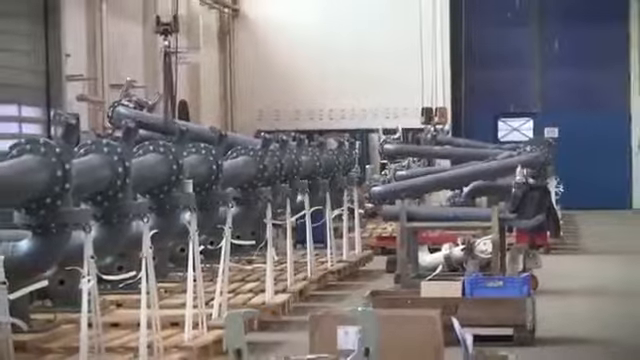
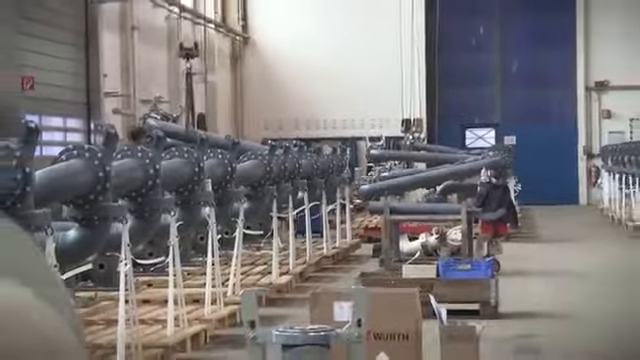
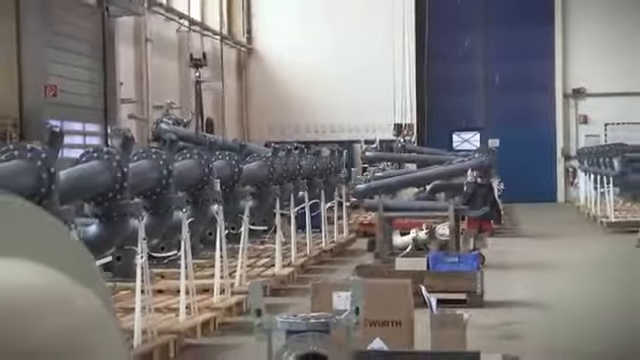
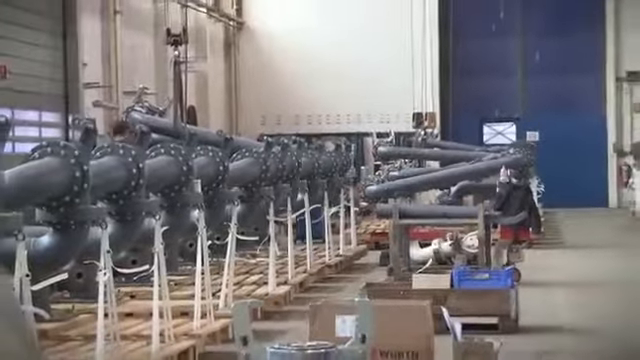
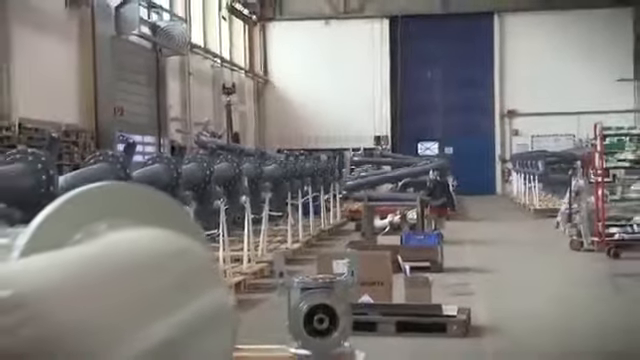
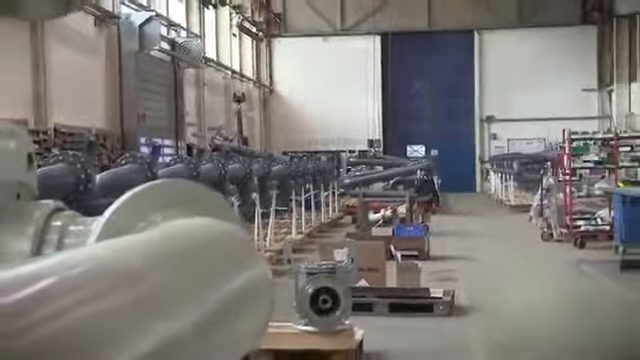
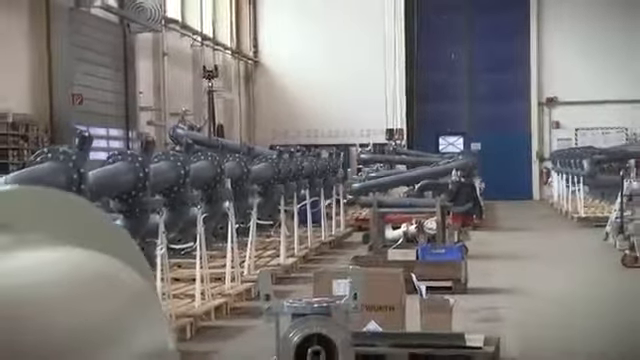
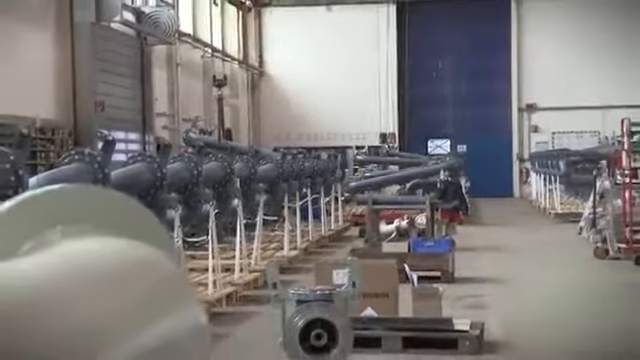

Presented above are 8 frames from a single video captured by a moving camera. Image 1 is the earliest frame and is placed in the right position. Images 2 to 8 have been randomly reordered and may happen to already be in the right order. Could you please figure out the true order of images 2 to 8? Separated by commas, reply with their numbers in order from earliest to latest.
4, 2, 3, 7, 8, 5, 6
